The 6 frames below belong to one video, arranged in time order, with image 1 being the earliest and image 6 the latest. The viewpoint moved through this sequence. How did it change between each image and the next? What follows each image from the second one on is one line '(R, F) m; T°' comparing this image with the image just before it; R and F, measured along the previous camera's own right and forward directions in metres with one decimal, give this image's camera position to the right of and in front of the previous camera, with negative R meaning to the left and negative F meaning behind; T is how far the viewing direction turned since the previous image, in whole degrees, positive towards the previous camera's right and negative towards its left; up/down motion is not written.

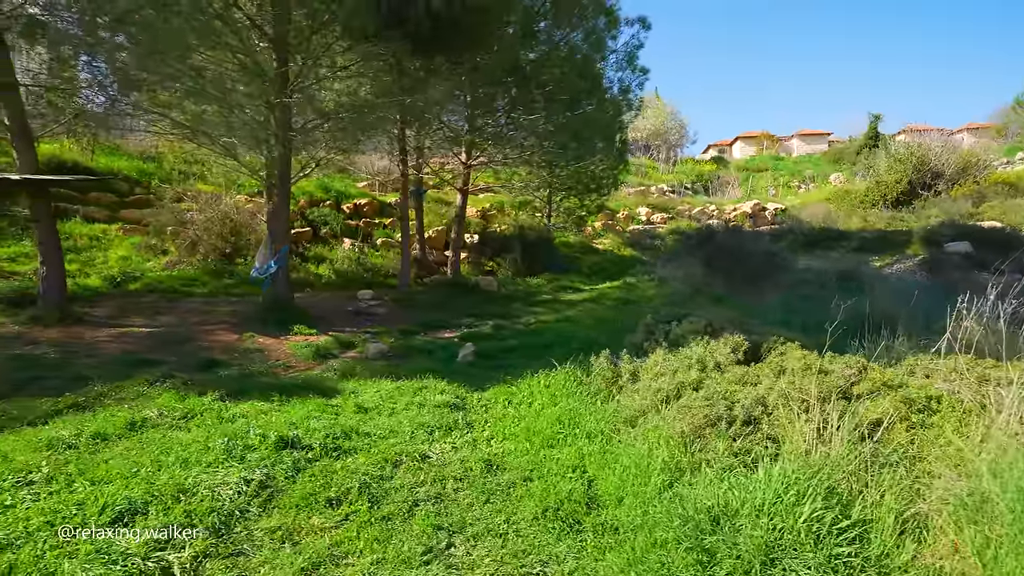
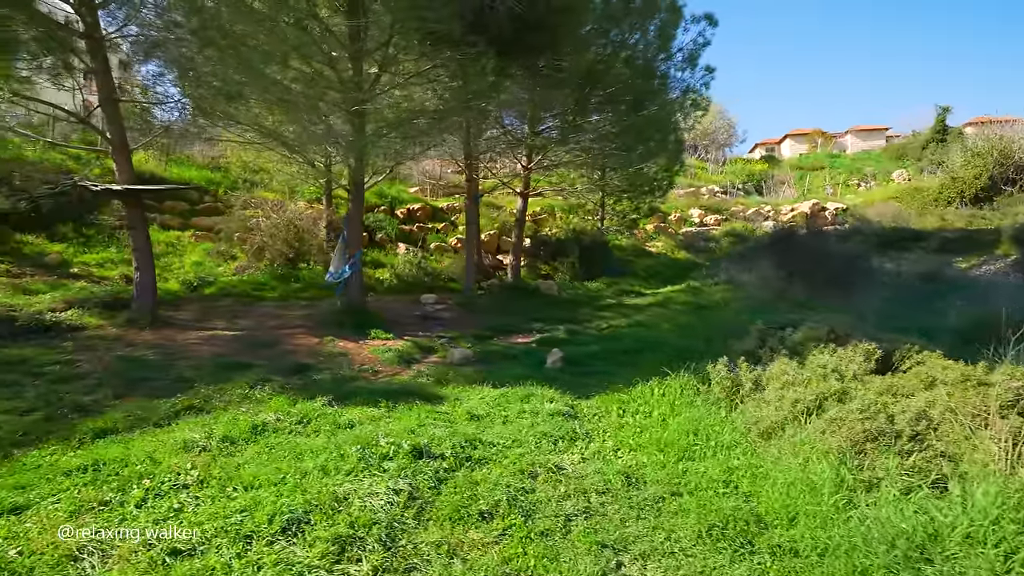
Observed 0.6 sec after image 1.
(-0.7, +0.1) m; -4°
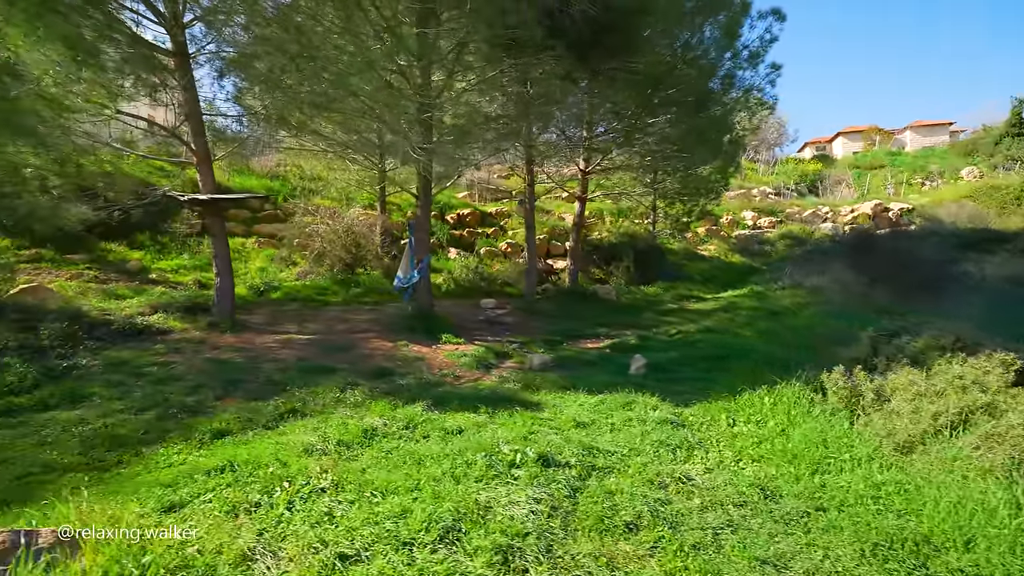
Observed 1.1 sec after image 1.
(-0.6, 0.0) m; -4°
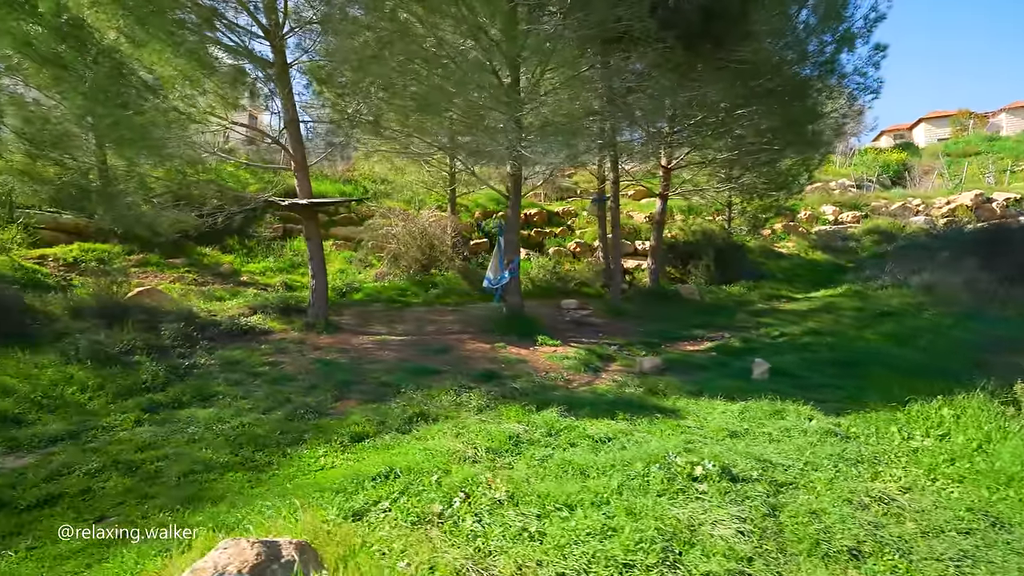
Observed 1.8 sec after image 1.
(-0.8, +0.1) m; -5°
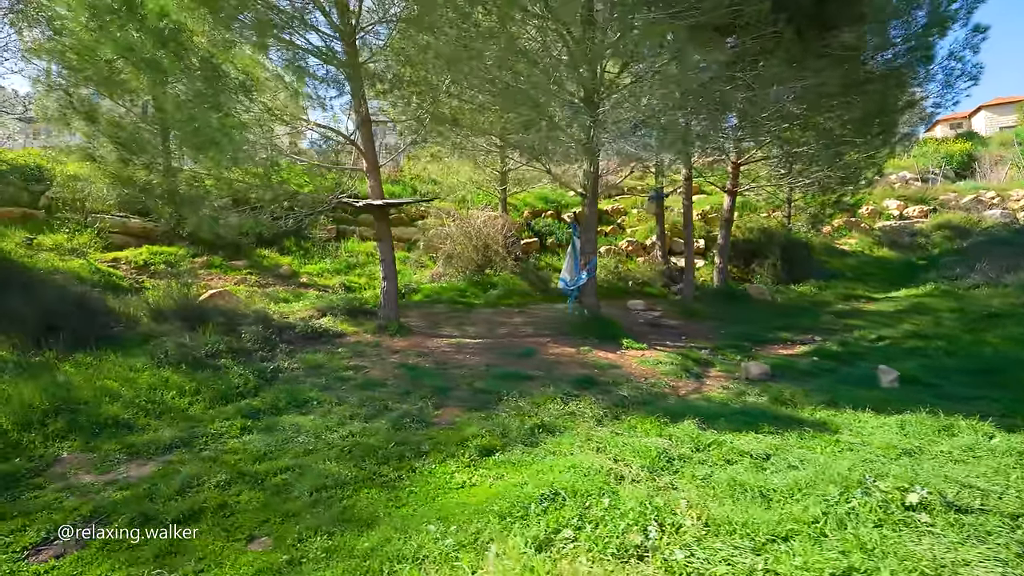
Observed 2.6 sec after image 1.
(-0.8, +0.3) m; -3°
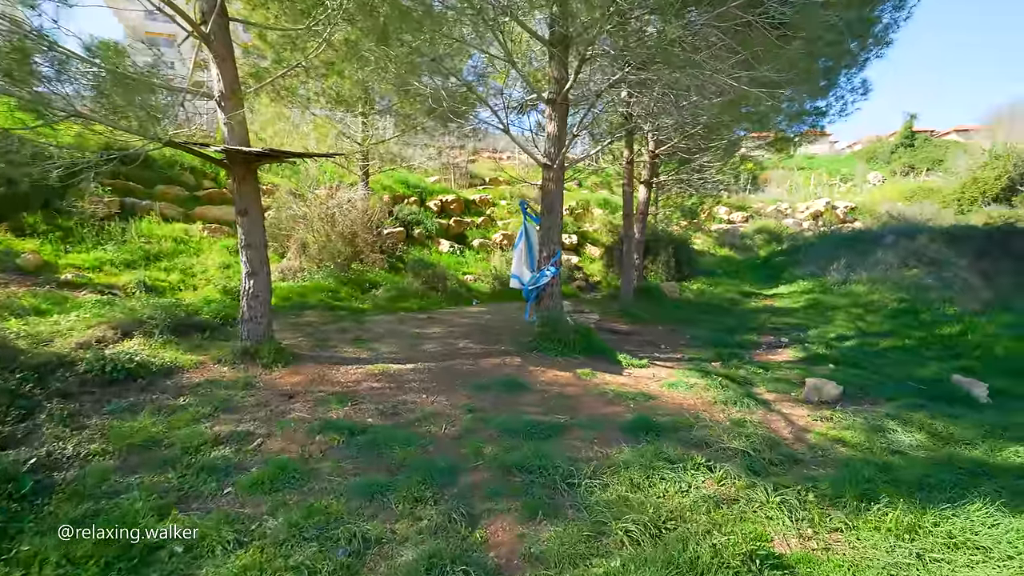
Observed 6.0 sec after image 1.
(-1.5, +2.6) m; +21°
